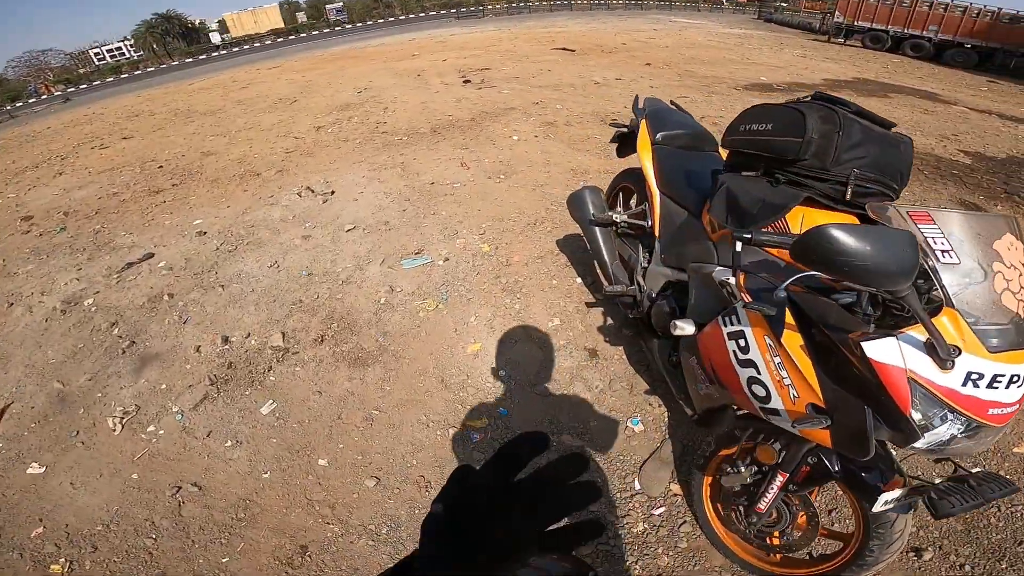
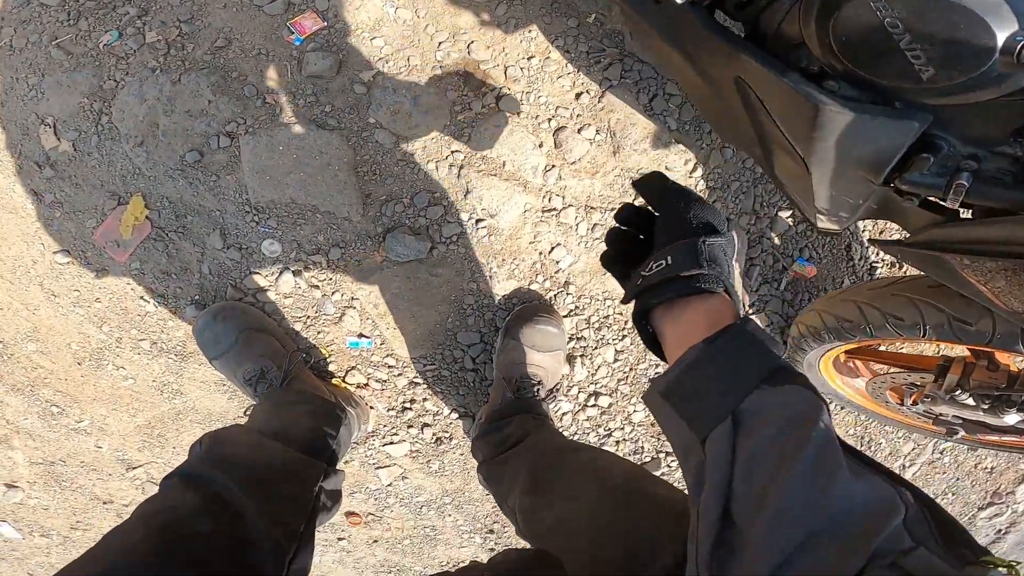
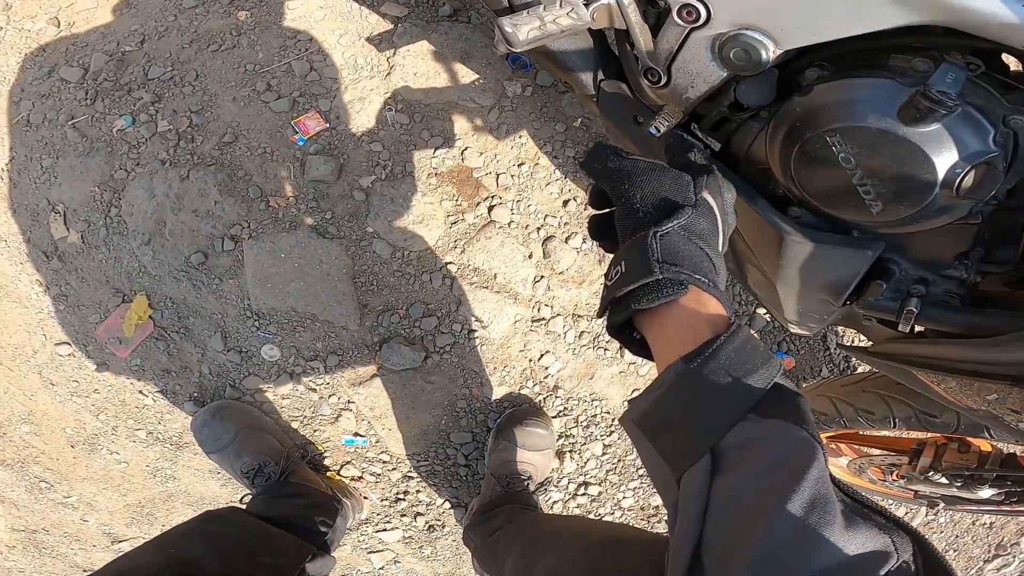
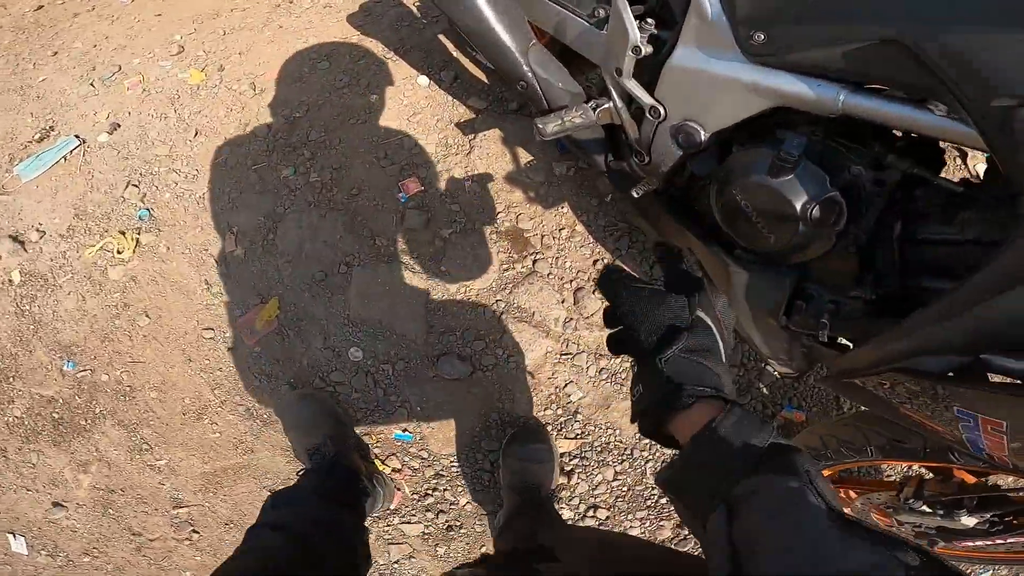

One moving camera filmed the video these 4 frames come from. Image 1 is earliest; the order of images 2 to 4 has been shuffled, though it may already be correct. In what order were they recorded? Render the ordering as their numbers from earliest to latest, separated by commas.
4, 3, 2
